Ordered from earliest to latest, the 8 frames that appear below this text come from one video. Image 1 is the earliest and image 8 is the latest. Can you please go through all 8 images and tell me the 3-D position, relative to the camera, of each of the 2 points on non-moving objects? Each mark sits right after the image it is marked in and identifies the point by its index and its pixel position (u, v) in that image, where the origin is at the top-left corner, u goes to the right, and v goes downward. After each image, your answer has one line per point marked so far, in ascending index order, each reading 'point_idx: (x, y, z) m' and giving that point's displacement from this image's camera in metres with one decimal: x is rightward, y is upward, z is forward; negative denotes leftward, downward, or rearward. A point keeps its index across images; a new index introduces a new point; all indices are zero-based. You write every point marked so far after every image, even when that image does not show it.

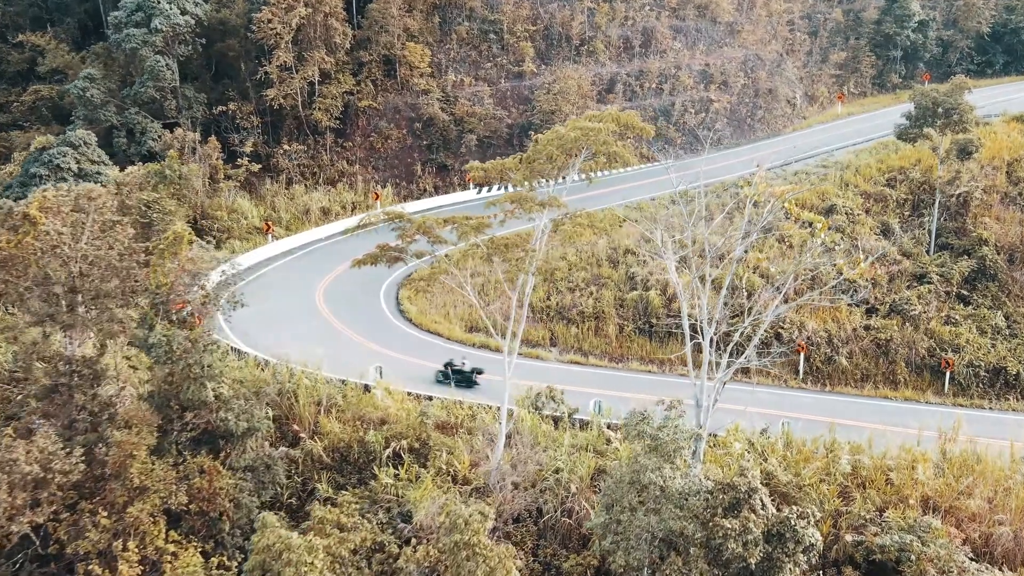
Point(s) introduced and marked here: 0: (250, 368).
0: (-4.4, -1.4, +13.1) m
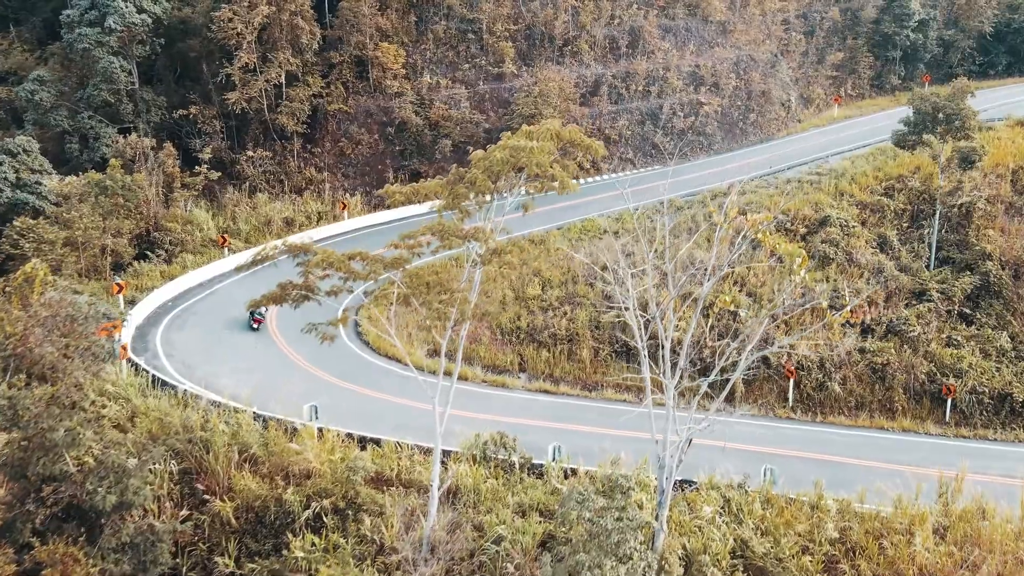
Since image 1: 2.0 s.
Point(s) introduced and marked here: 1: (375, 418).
0: (-5.2, -1.9, +11.6) m
1: (-2.5, -2.4, +14.2) m
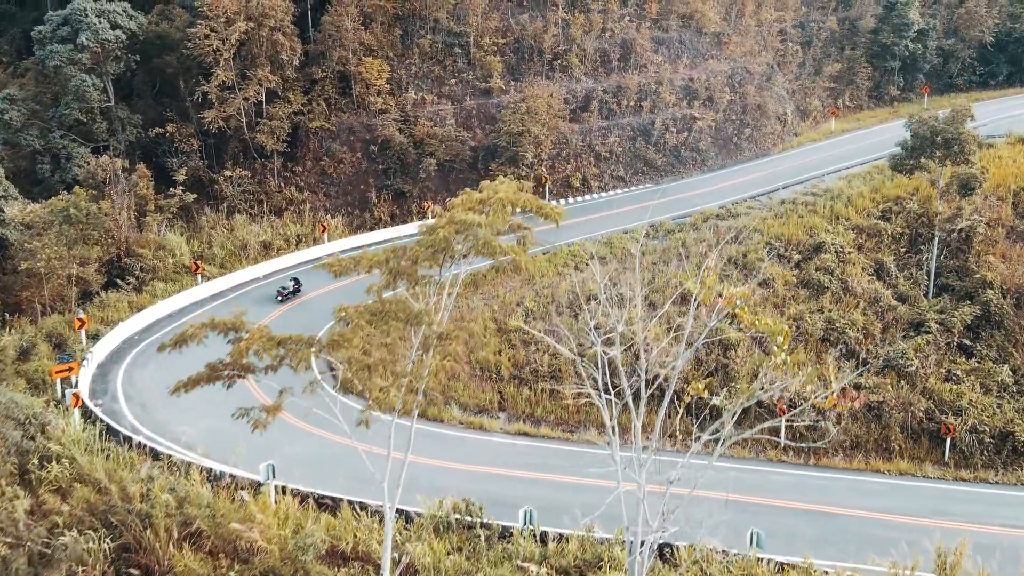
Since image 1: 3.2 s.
0: (-5.7, -2.7, +10.9) m
1: (-3.0, -3.1, +13.4) m
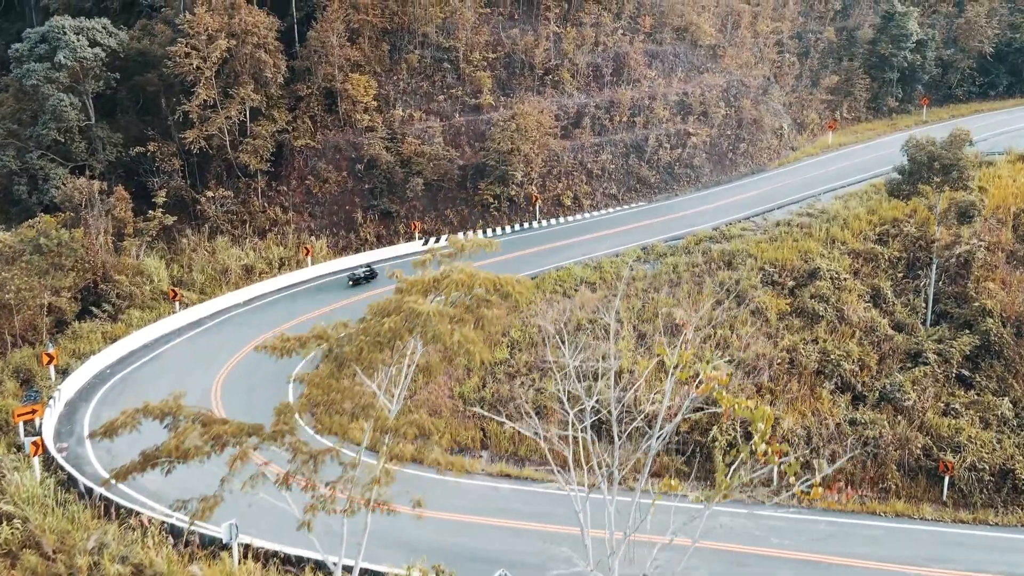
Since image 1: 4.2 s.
0: (-6.1, -3.4, +10.3) m
1: (-3.3, -3.9, +12.8) m
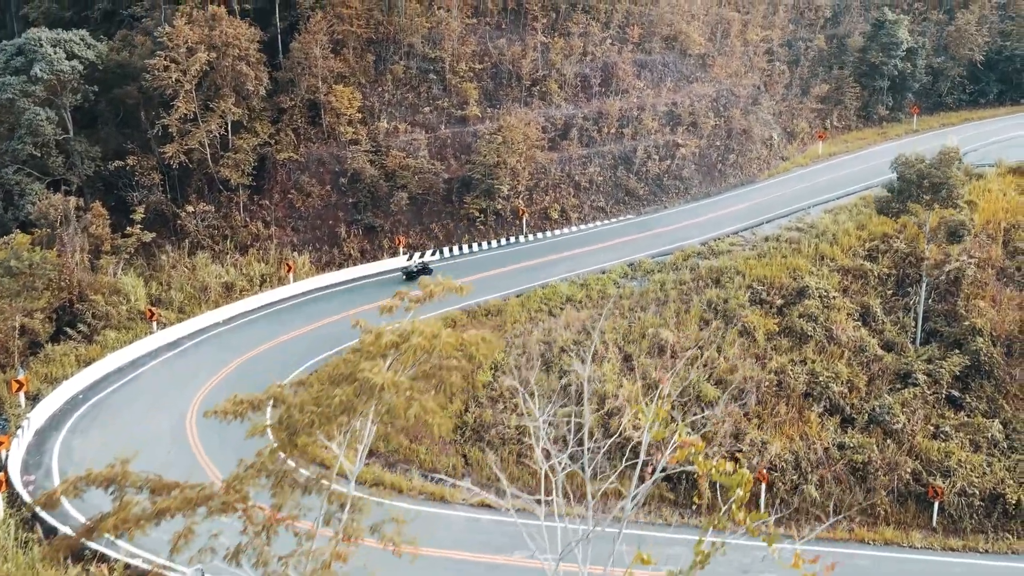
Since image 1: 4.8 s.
0: (-6.4, -3.9, +9.9) m
1: (-3.7, -4.4, +12.5) m
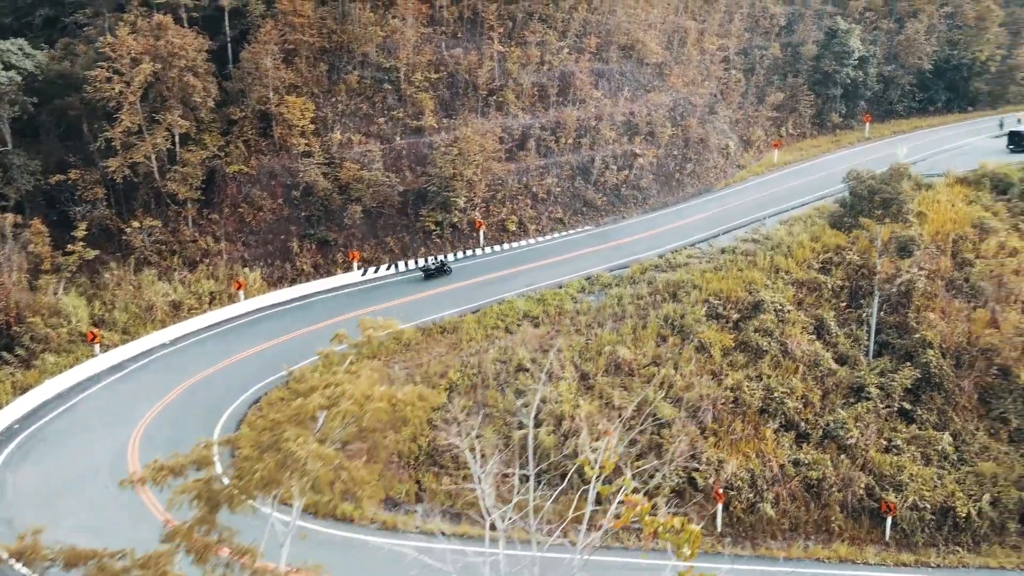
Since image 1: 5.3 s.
0: (-7.0, -4.4, +9.3) m
1: (-4.4, -4.8, +12.0) m
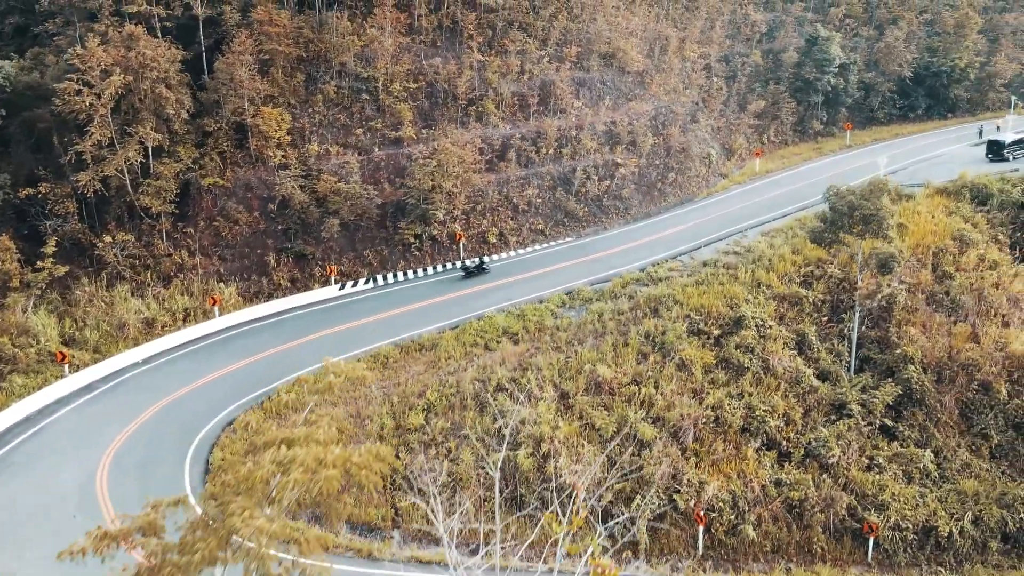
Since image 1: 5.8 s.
0: (-7.3, -4.9, +8.9) m
1: (-4.8, -5.3, +11.7) m
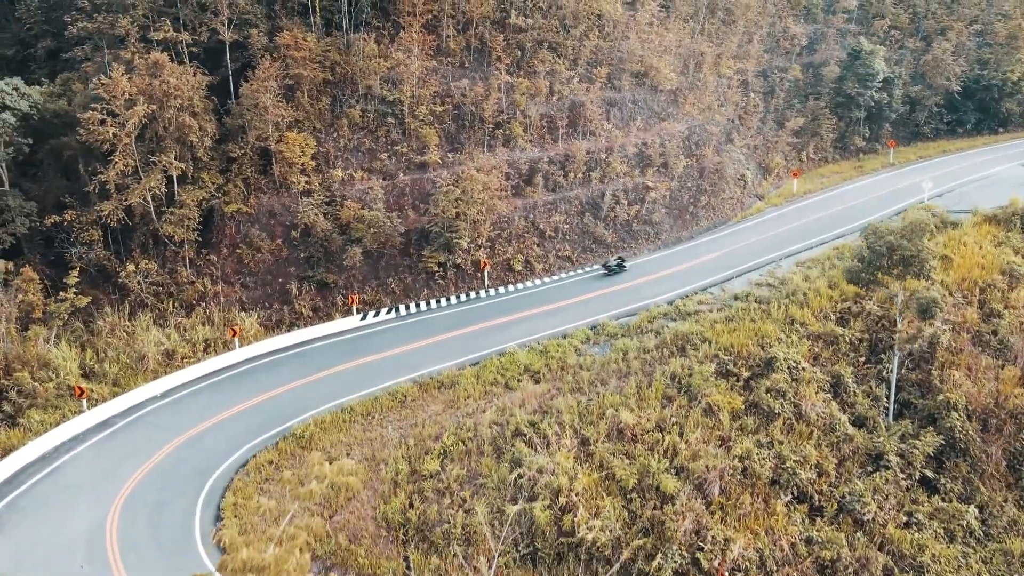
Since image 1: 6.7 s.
0: (-7.3, -5.7, +8.7) m
1: (-4.7, -6.2, +11.3) m
